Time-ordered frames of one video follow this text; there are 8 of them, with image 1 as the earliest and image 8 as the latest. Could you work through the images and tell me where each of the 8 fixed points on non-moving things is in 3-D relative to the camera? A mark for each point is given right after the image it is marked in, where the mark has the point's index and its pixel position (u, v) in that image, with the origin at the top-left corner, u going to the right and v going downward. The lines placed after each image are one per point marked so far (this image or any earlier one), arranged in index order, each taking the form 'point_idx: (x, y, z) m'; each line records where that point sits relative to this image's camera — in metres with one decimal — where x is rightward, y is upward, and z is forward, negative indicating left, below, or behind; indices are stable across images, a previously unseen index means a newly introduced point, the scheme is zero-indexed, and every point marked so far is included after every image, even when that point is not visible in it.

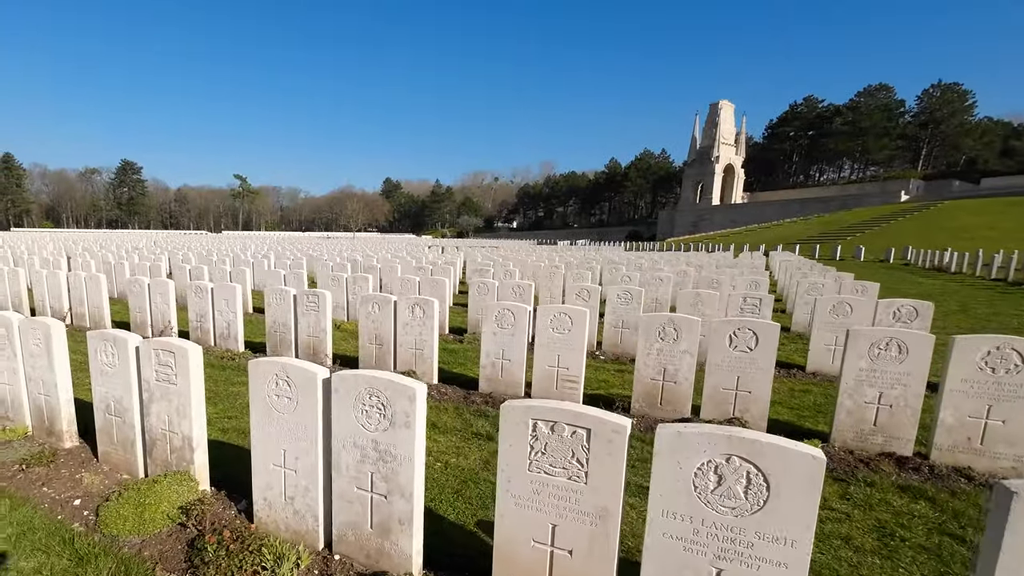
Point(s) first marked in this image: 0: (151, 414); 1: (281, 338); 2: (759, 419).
0: (-2.2, -0.8, +3.4) m
1: (-2.9, -0.6, +7.0) m
2: (+1.8, -1.0, +4.2) m
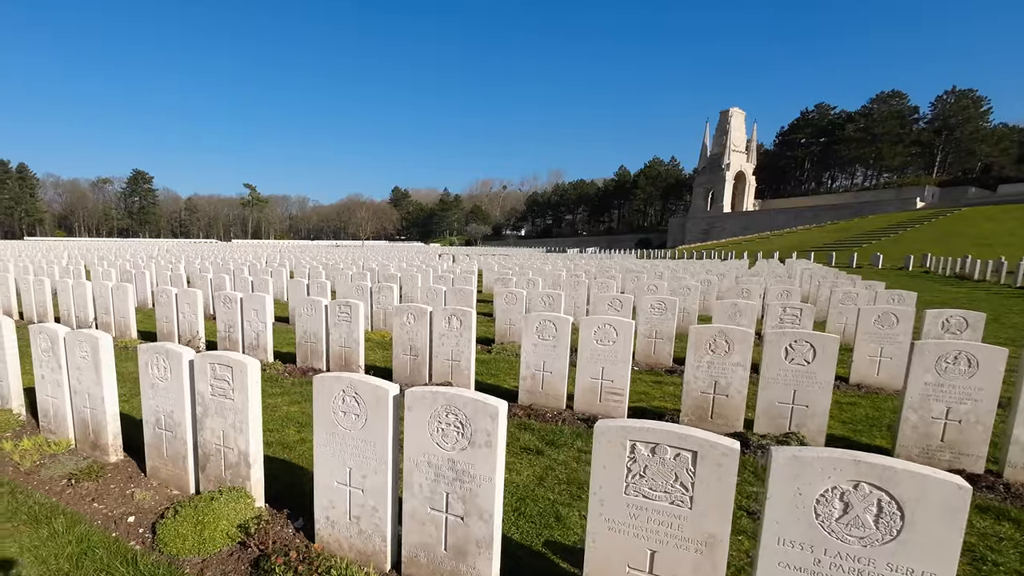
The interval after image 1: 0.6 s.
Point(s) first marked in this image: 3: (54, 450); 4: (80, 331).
0: (-1.9, -0.8, +3.4) m
1: (-2.5, -0.8, +7.0) m
2: (+2.2, -1.1, +4.1) m
3: (-3.5, -1.2, +4.3) m
4: (-3.2, -0.3, +4.1) m
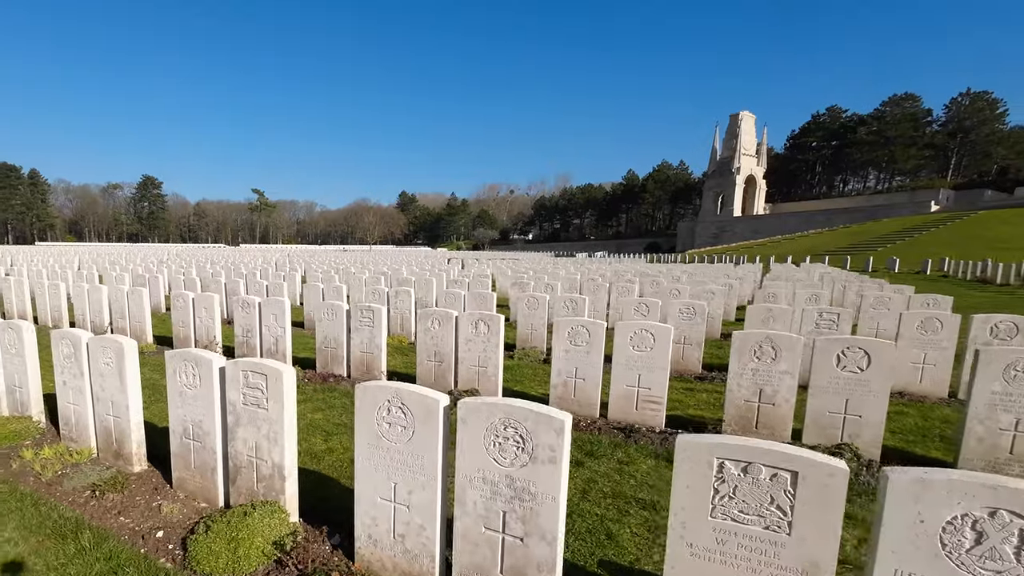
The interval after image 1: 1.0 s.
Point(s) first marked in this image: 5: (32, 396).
0: (-1.6, -0.9, +3.2) m
1: (-2.2, -0.8, +6.8) m
2: (+2.5, -1.1, +3.9) m
3: (-3.2, -1.3, +4.1) m
4: (-2.9, -0.4, +4.0) m
5: (-4.1, -0.9, +4.8) m
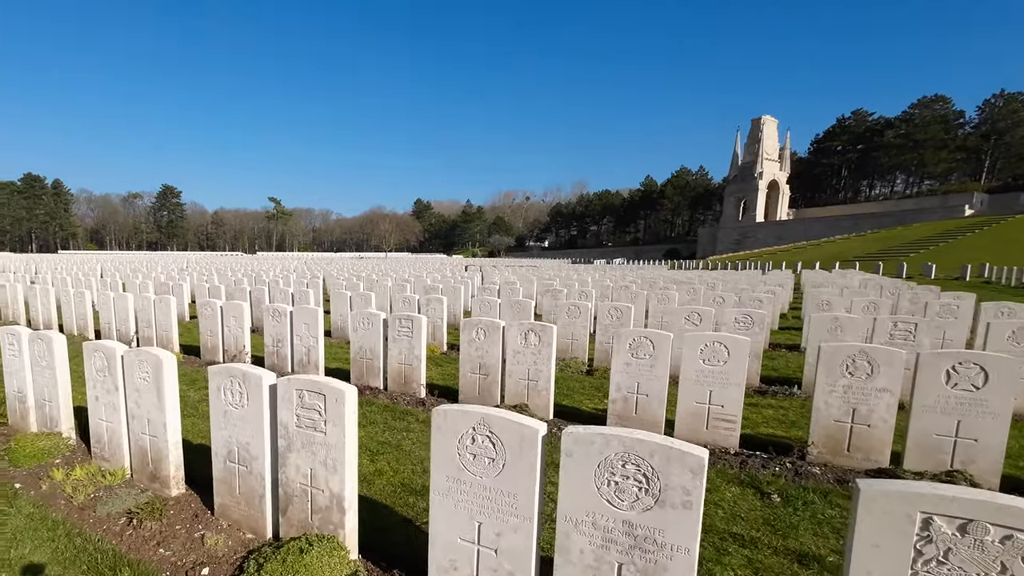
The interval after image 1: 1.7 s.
0: (-1.2, -0.9, +2.9) m
1: (-1.7, -0.9, +6.5) m
2: (+2.9, -1.1, +3.4) m
3: (-2.8, -1.3, +3.8) m
4: (-2.4, -0.4, +3.7) m
5: (-3.6, -1.0, +4.5) m
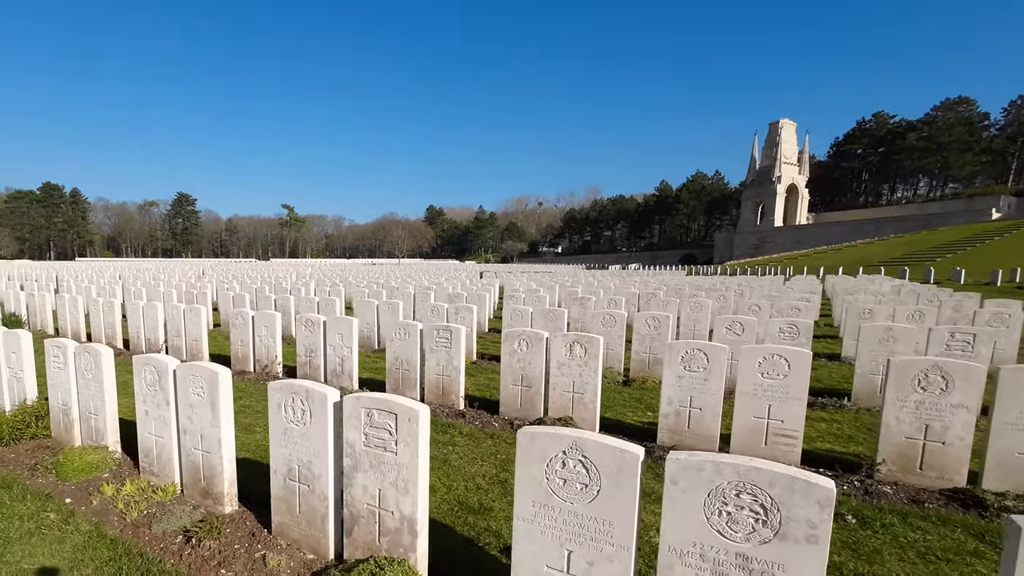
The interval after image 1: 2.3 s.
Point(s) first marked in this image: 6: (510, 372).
0: (-0.8, -1.0, +2.8) m
1: (-1.2, -1.0, +6.5) m
2: (+3.3, -1.2, +3.3) m
3: (-2.4, -1.4, +3.8) m
4: (-2.1, -0.5, +3.6) m
5: (-3.2, -1.1, +4.5) m
6: (0.0, -0.8, +5.6) m
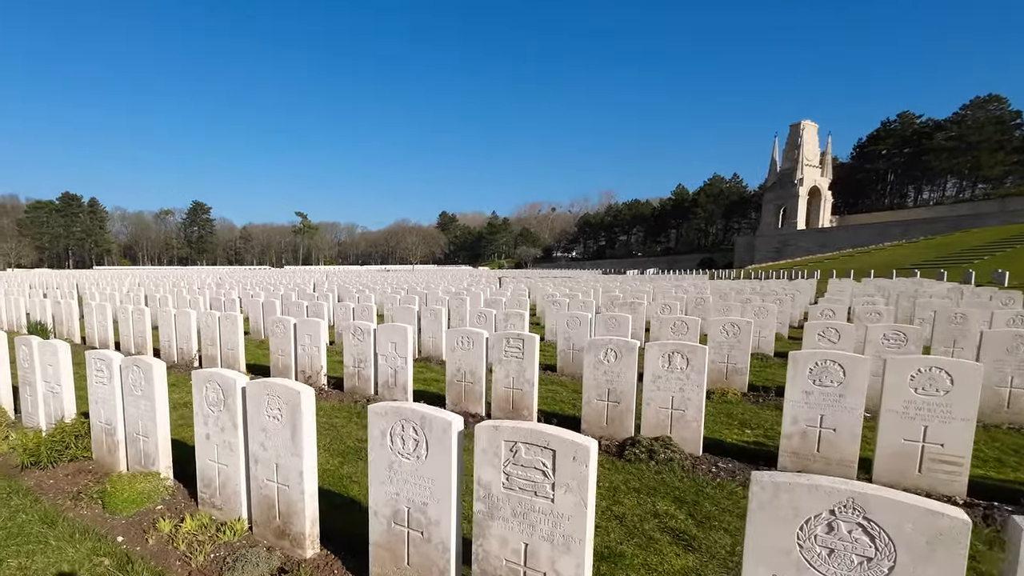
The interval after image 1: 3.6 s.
0: (-0.1, -1.0, +2.3) m
1: (-0.5, -1.1, +5.9) m
2: (+4.0, -1.2, +2.6) m
3: (-1.6, -1.4, +3.2) m
4: (-1.3, -0.5, +3.1) m
5: (-2.5, -1.1, +4.0) m
6: (+0.7, -0.9, +5.0) m
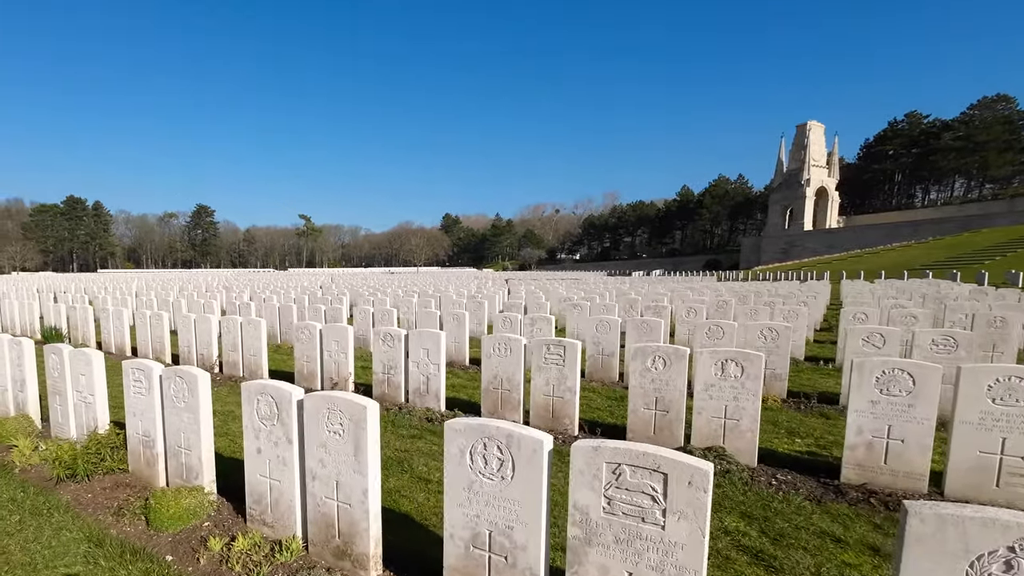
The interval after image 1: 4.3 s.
0: (+0.3, -1.0, +2.1) m
1: (-0.1, -1.1, +5.8) m
2: (+4.4, -1.2, +2.5) m
3: (-1.3, -1.5, +3.1) m
4: (-1.0, -0.6, +3.0) m
5: (-2.1, -1.2, +3.9) m
6: (+1.1, -0.9, +4.9) m
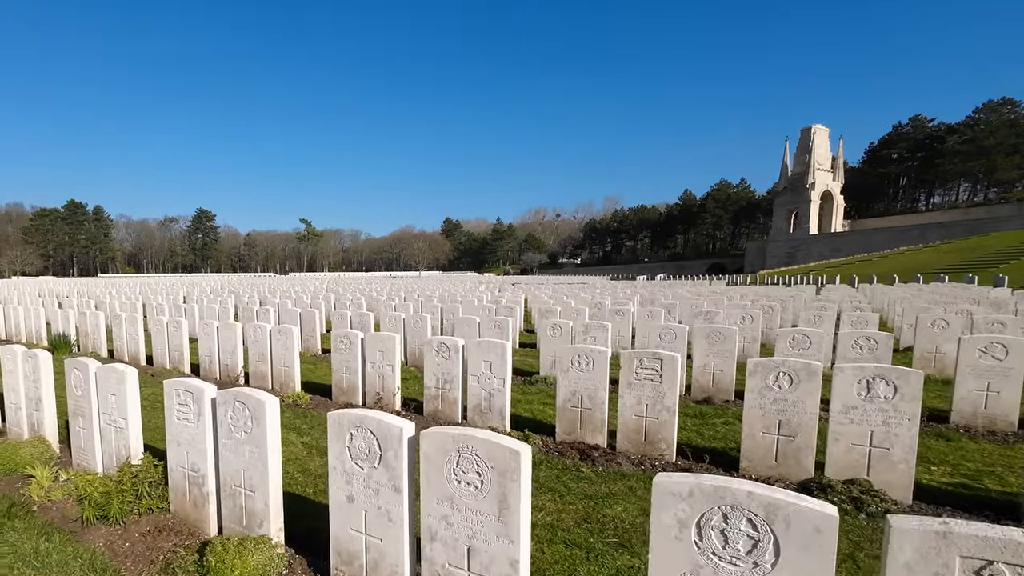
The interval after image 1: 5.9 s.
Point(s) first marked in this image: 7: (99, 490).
0: (+1.0, -1.1, +1.4) m
1: (+0.7, -1.2, +5.1) m
2: (+5.1, -1.2, +1.8) m
3: (-0.5, -1.5, +2.4) m
4: (-0.2, -0.6, +2.3) m
5: (-1.4, -1.2, +3.2) m
6: (+1.9, -1.0, +4.2) m
7: (-2.7, -1.3, +3.7) m
